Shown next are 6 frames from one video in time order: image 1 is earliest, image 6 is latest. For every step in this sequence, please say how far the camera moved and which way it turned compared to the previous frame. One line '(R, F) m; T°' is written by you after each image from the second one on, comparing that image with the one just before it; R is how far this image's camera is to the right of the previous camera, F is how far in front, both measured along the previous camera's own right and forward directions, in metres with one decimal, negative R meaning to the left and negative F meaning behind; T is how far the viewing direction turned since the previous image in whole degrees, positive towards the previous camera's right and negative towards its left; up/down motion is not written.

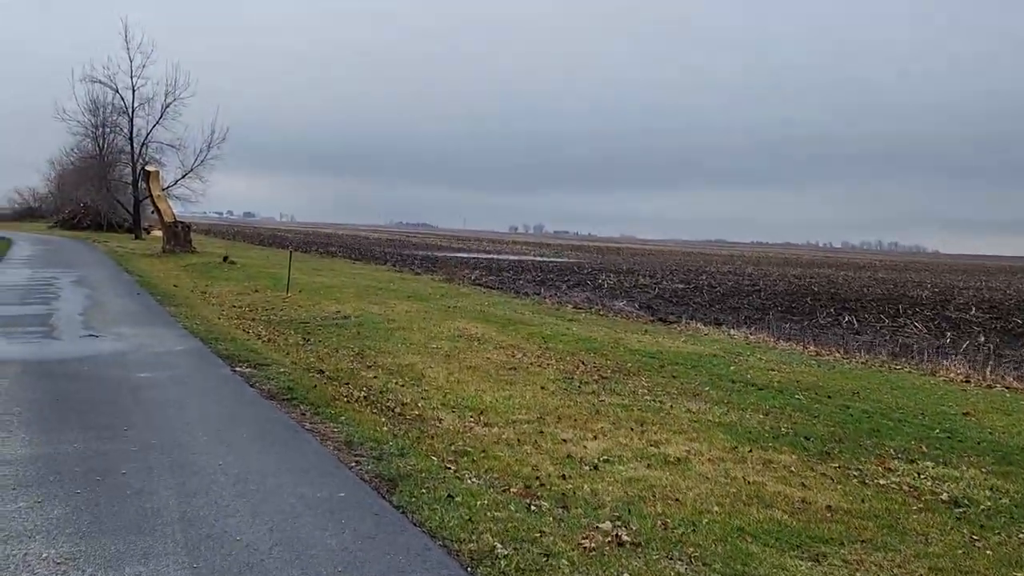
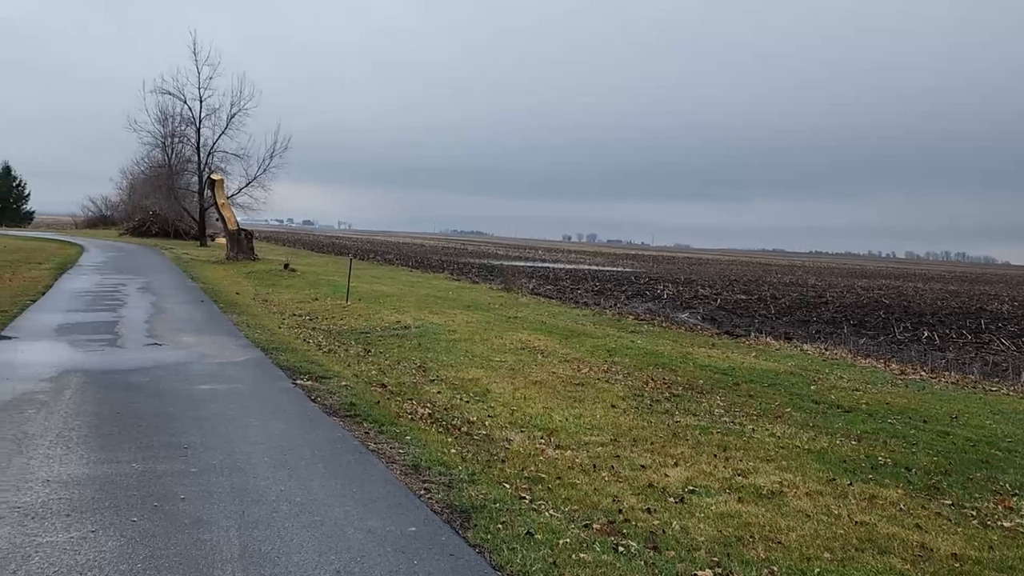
(-0.2, +0.4) m; -4°
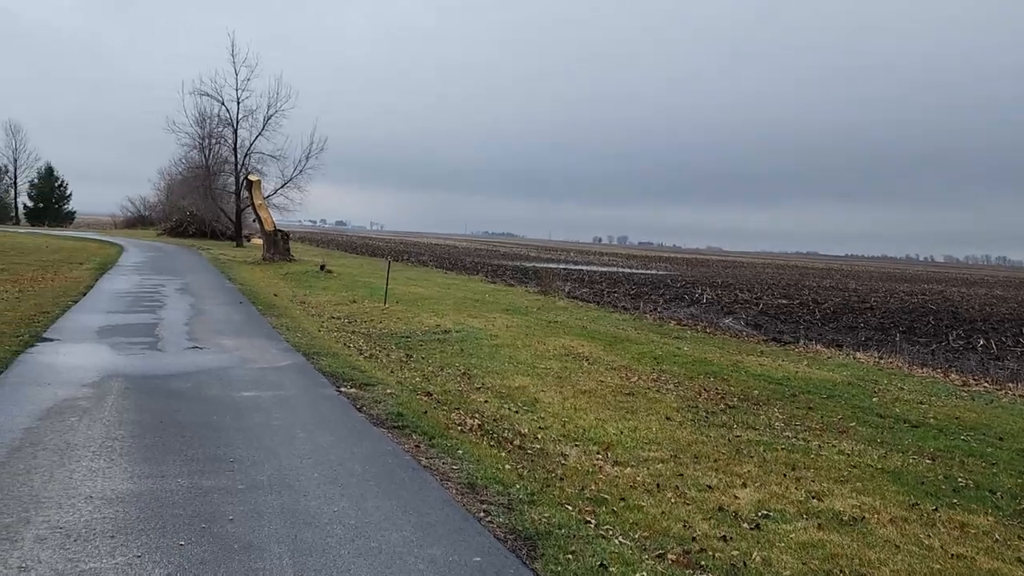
(-0.2, +0.3) m; -2°
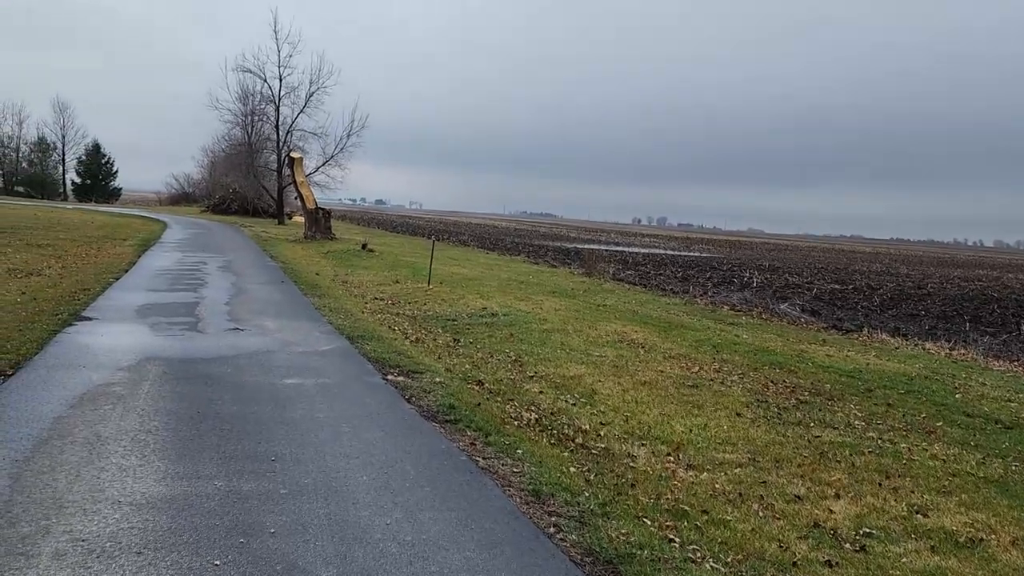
(-0.2, +0.5) m; -3°
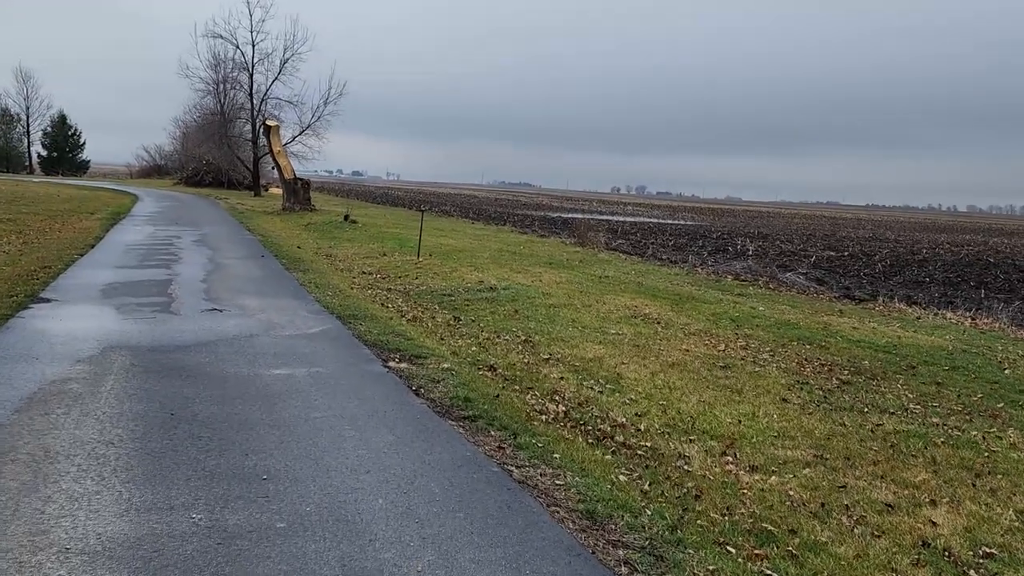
(-0.3, +0.8) m; +1°
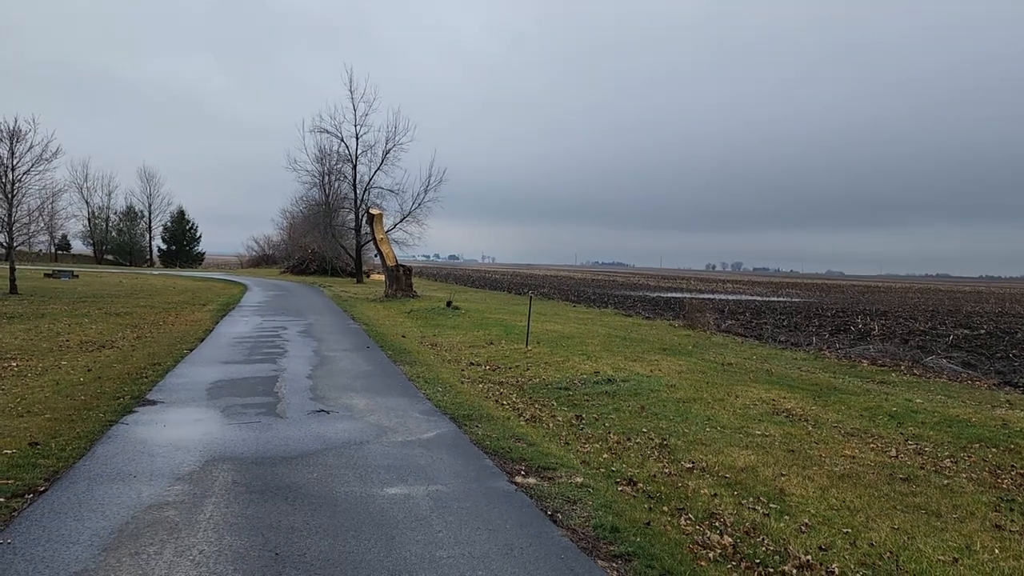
(-0.3, +0.7) m; -7°
